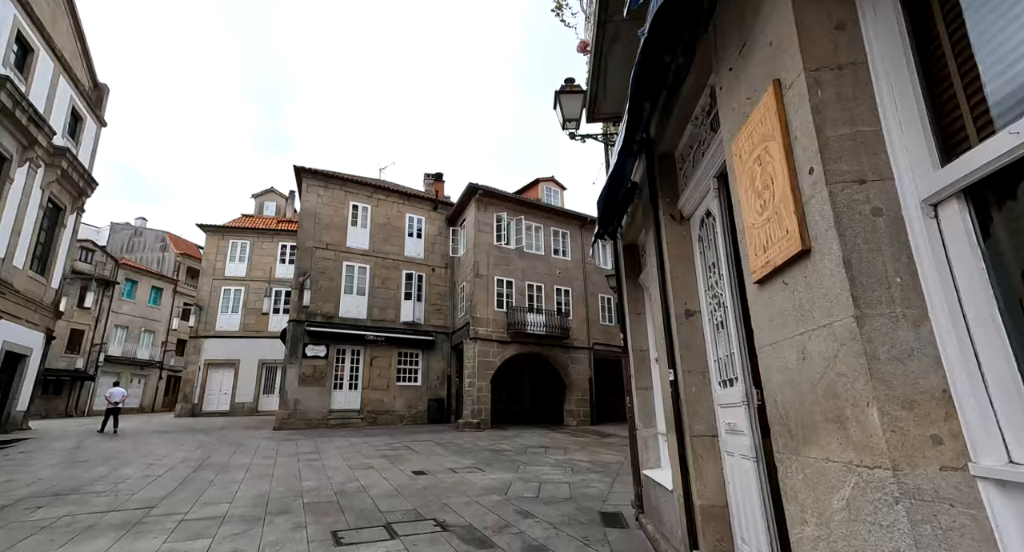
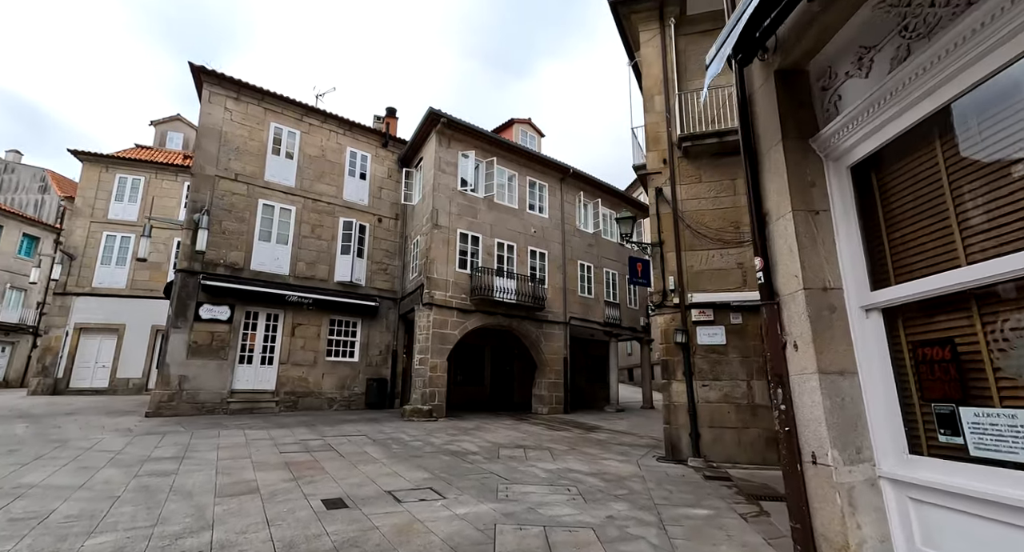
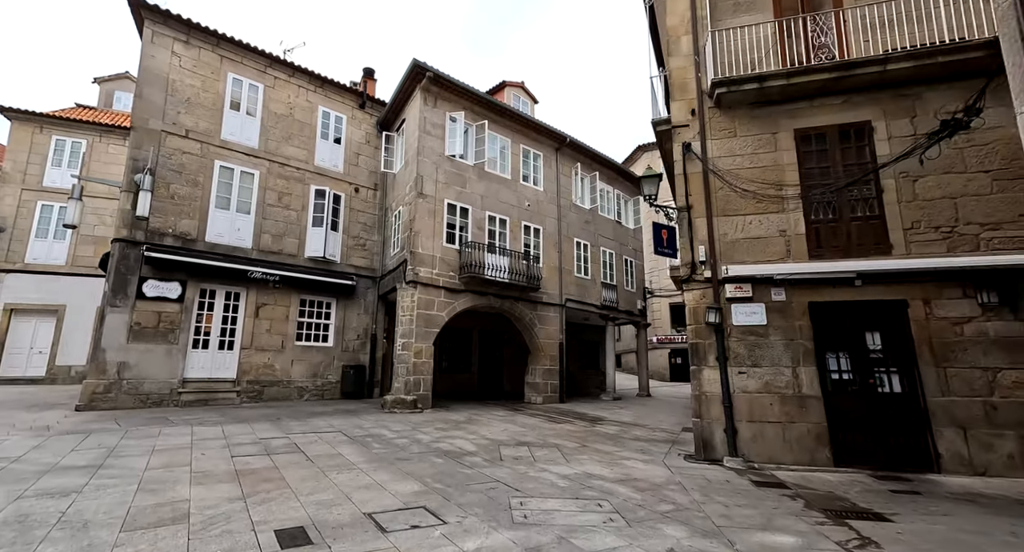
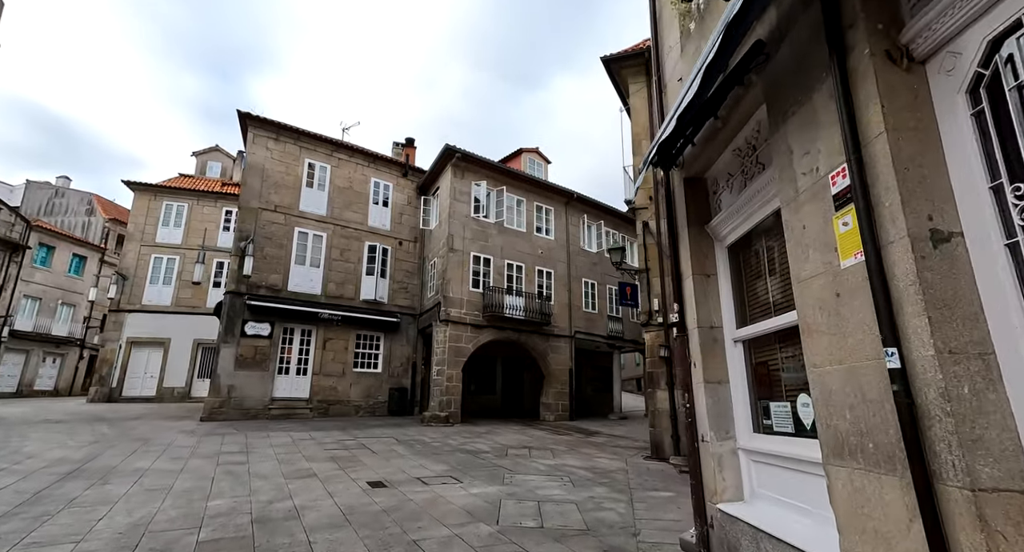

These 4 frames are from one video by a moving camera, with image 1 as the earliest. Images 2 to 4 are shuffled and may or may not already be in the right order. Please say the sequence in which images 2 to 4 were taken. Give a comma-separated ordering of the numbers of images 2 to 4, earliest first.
4, 2, 3
